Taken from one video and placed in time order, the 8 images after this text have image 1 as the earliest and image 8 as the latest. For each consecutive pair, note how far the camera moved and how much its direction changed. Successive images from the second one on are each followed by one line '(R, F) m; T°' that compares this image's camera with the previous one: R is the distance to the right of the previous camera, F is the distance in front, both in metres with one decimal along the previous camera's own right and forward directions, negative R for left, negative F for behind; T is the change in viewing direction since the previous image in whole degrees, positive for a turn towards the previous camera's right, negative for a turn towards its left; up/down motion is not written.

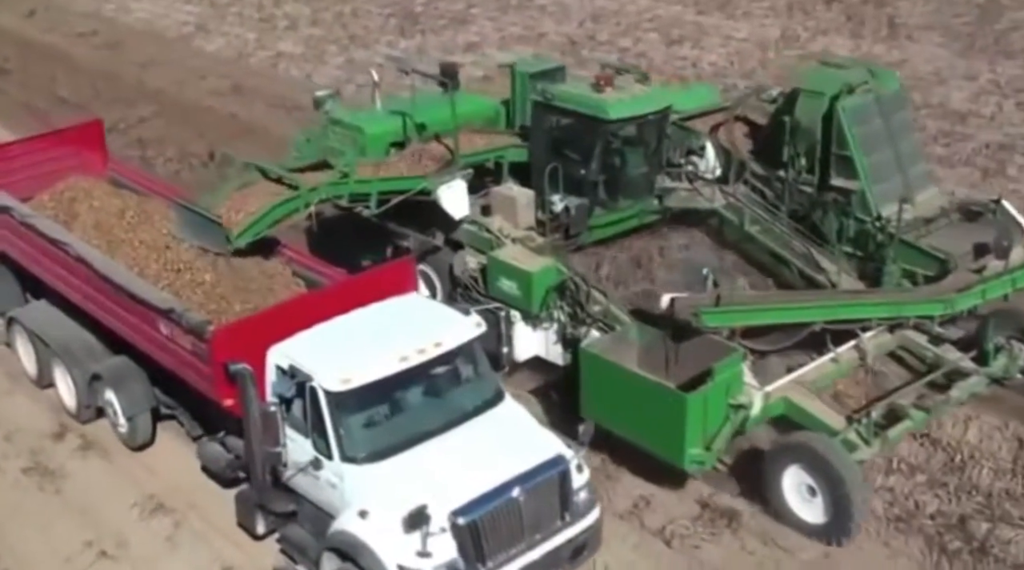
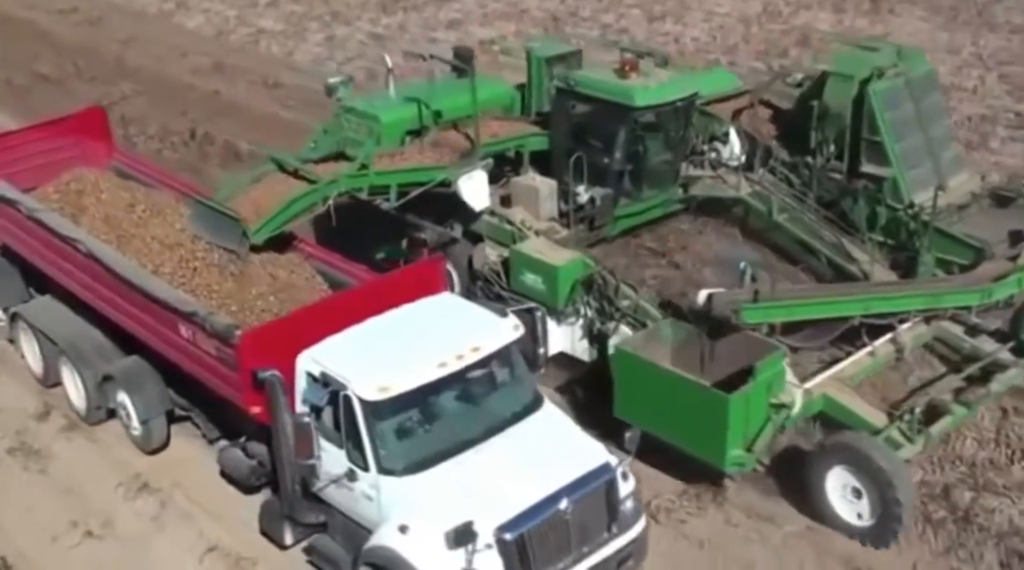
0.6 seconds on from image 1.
(-0.2, +0.3) m; +1°
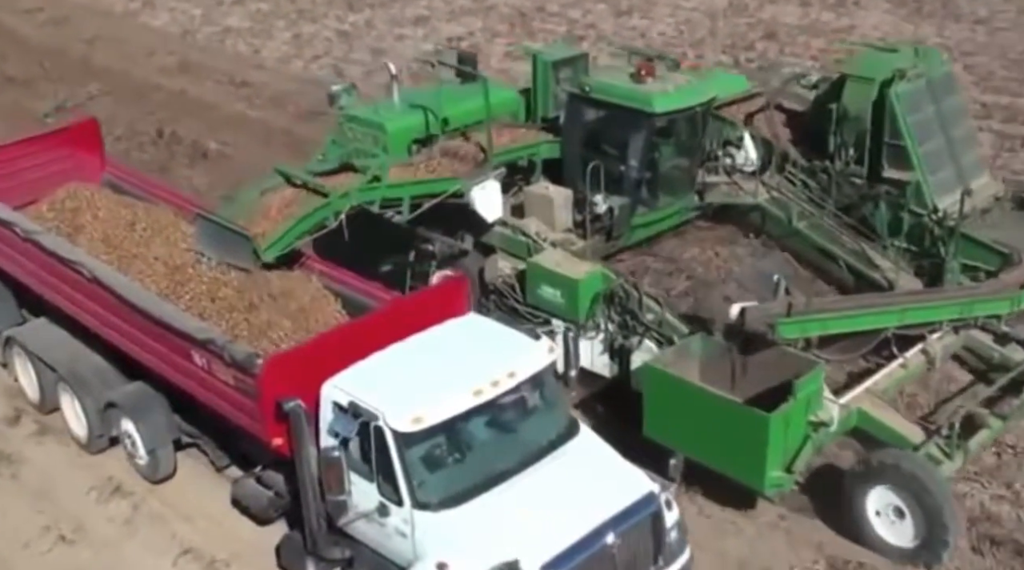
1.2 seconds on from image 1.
(-0.3, +0.3) m; +1°
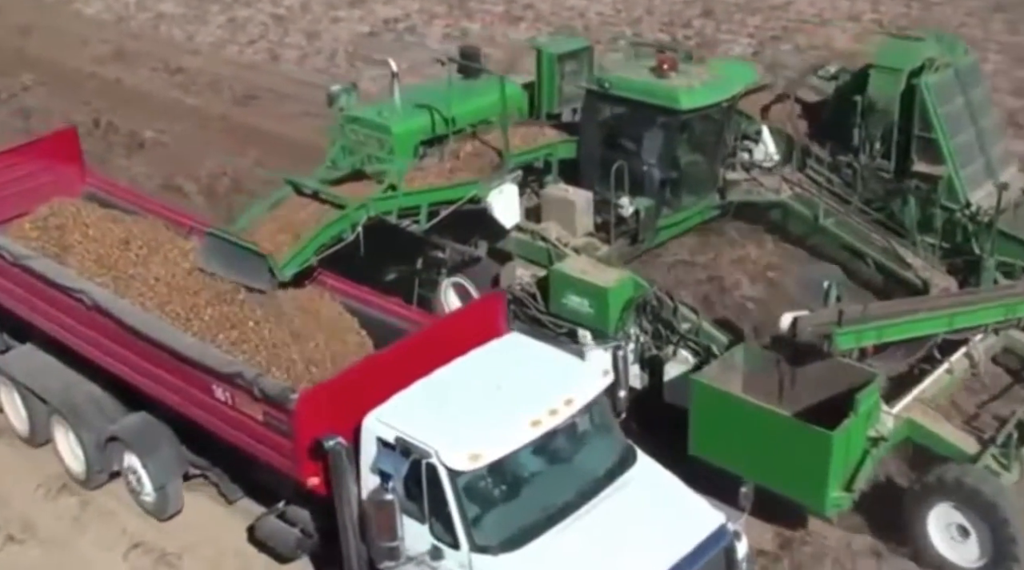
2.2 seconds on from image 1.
(-0.4, +0.4) m; +3°
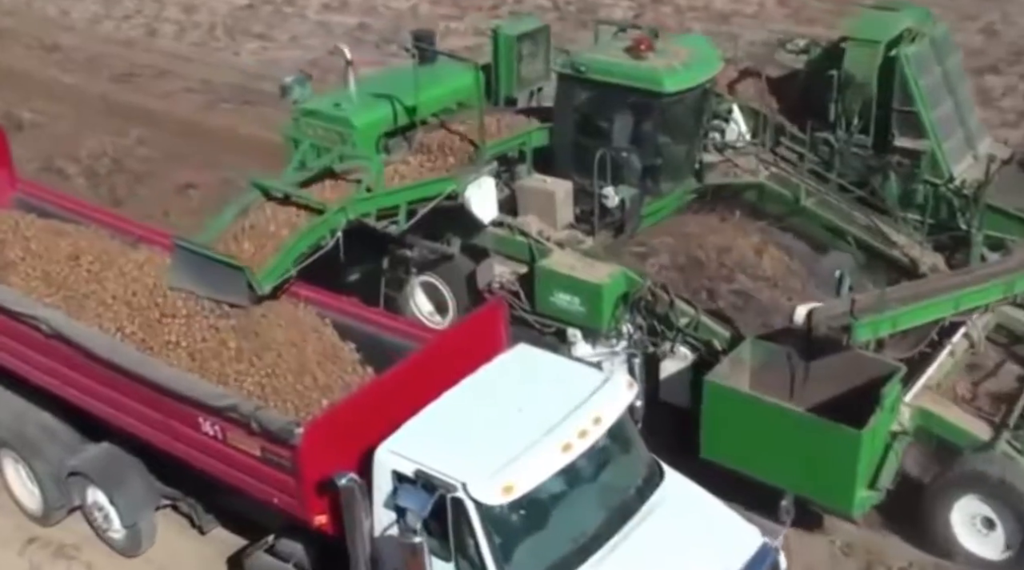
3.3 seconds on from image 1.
(-0.5, +0.4) m; +5°
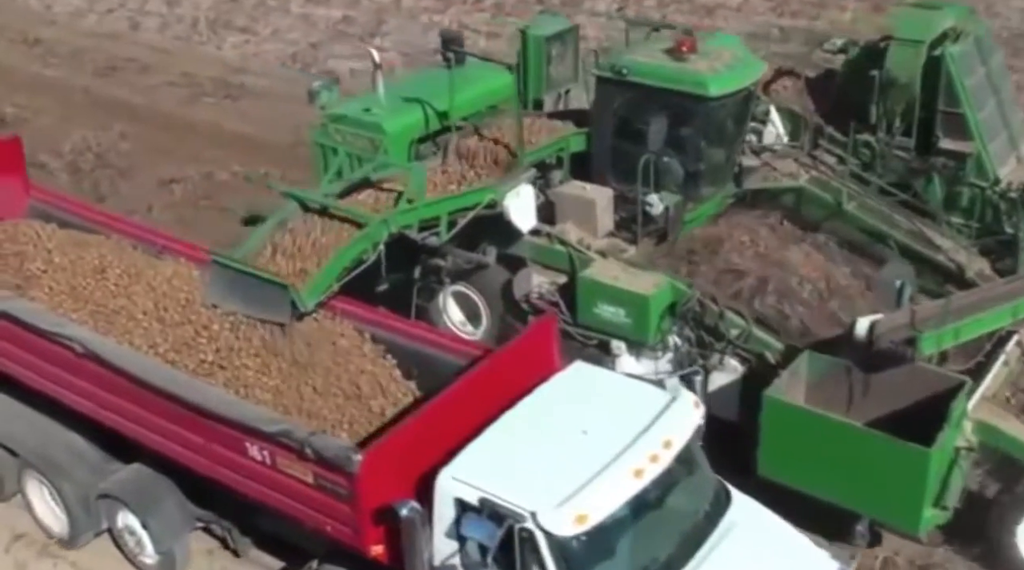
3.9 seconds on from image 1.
(-0.3, +0.2) m; +1°
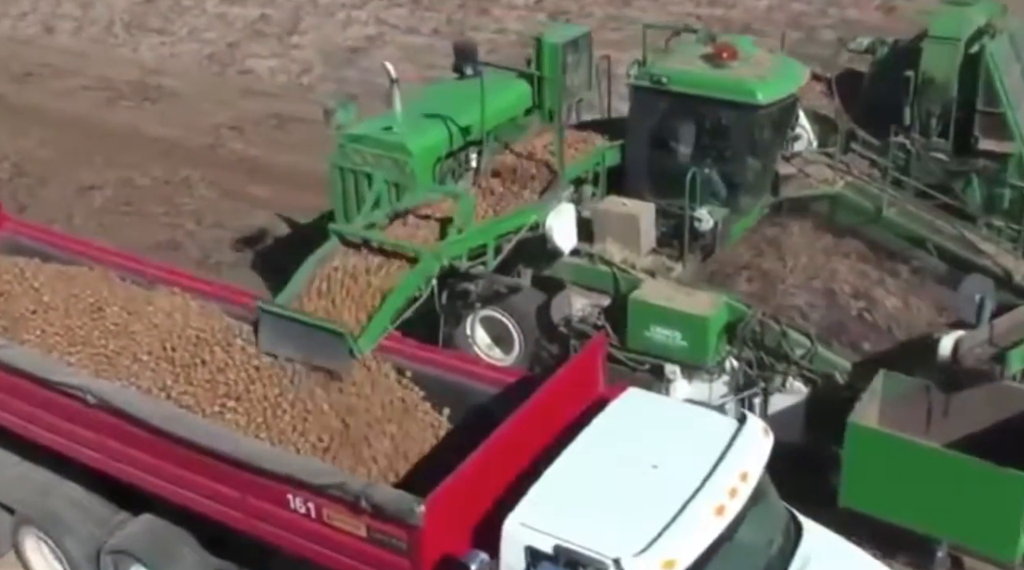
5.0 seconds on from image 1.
(-0.6, +0.4) m; +3°
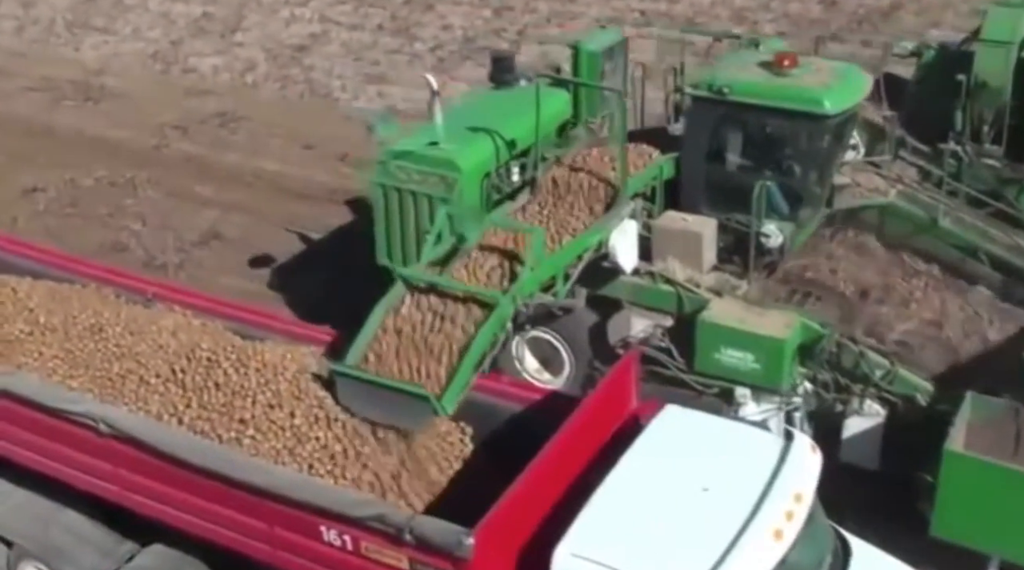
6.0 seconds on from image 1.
(-0.5, +0.3) m; +2°
